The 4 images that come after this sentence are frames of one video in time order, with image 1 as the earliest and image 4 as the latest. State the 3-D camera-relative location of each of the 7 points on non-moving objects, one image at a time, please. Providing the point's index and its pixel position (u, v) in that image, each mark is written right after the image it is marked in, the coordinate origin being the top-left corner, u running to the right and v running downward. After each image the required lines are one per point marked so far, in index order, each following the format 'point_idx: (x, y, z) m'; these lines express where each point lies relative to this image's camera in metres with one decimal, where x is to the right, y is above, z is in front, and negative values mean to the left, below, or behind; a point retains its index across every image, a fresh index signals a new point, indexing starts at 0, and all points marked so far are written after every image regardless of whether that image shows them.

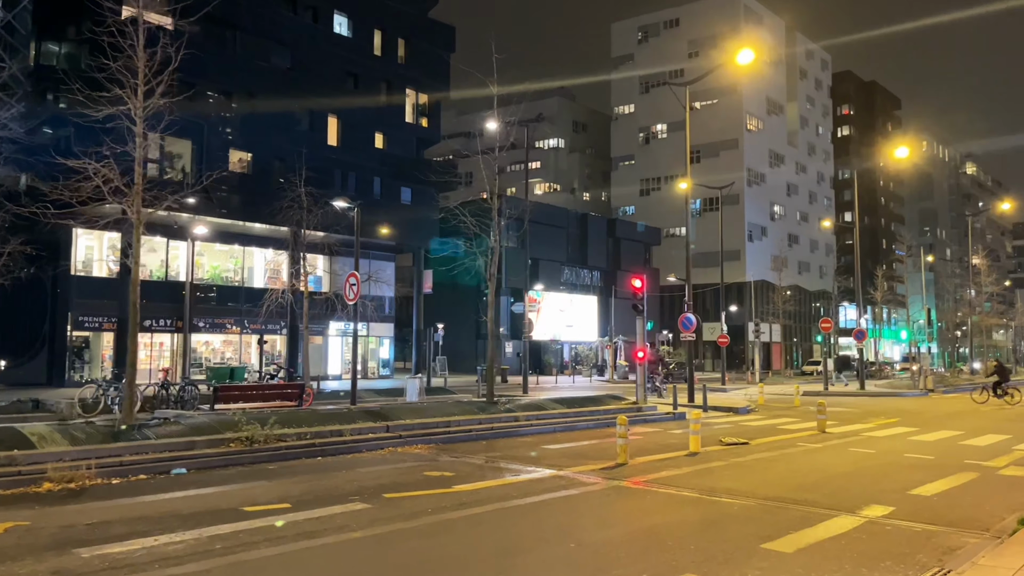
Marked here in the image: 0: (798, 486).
0: (+4.0, -2.8, +10.9) m
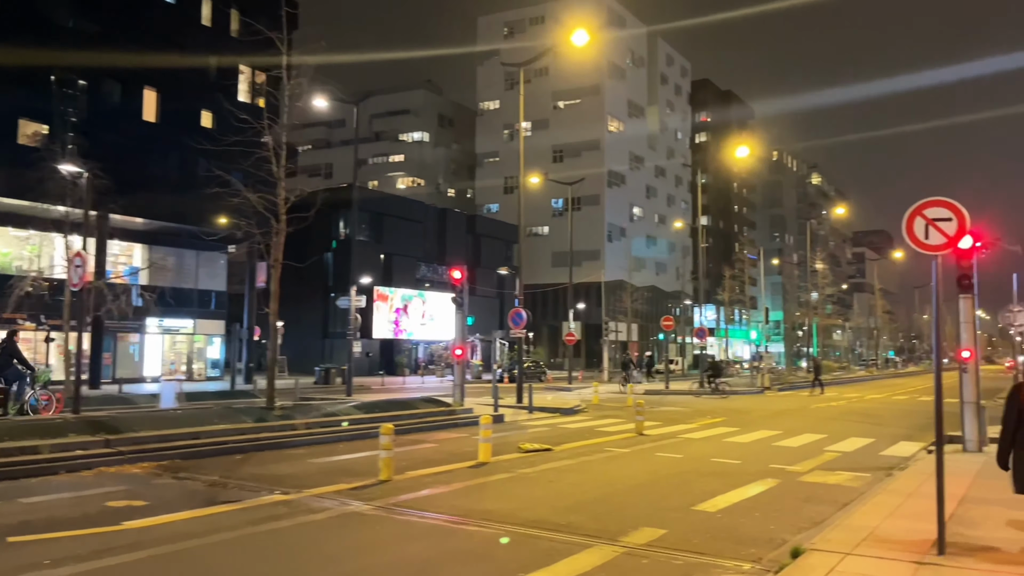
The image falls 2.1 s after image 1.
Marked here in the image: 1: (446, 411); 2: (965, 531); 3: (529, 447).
0: (+0.7, -2.6, +9.3) m
1: (-1.6, -3.0, +18.8) m
2: (+4.3, -2.3, +7.4) m
3: (+0.3, -2.9, +14.3) m
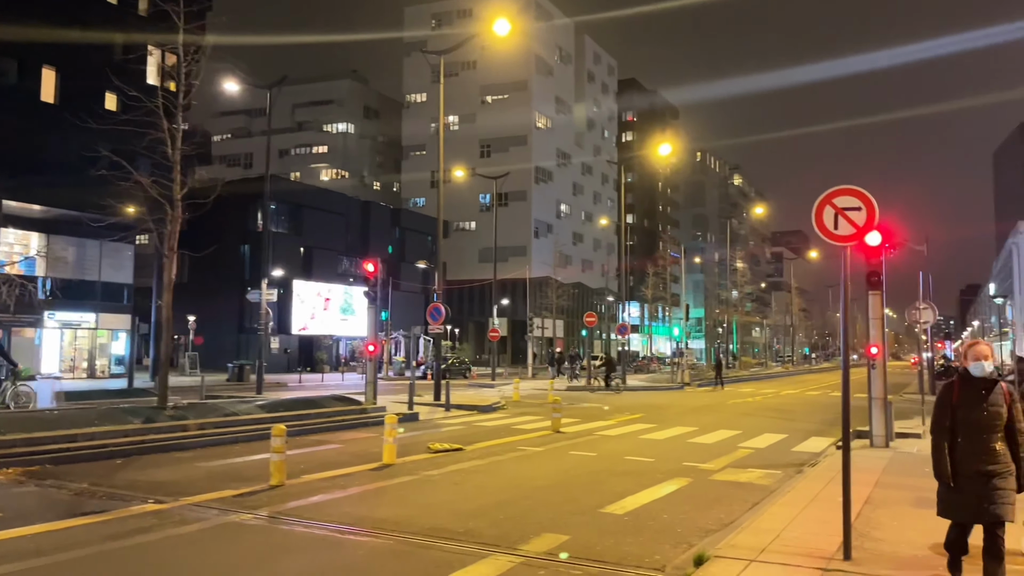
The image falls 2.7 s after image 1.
0: (-0.5, -2.5, +8.7) m
1: (-3.6, -2.8, +18.0) m
2: (+3.3, -2.2, +7.1) m
3: (-1.3, -2.8, +13.7) m
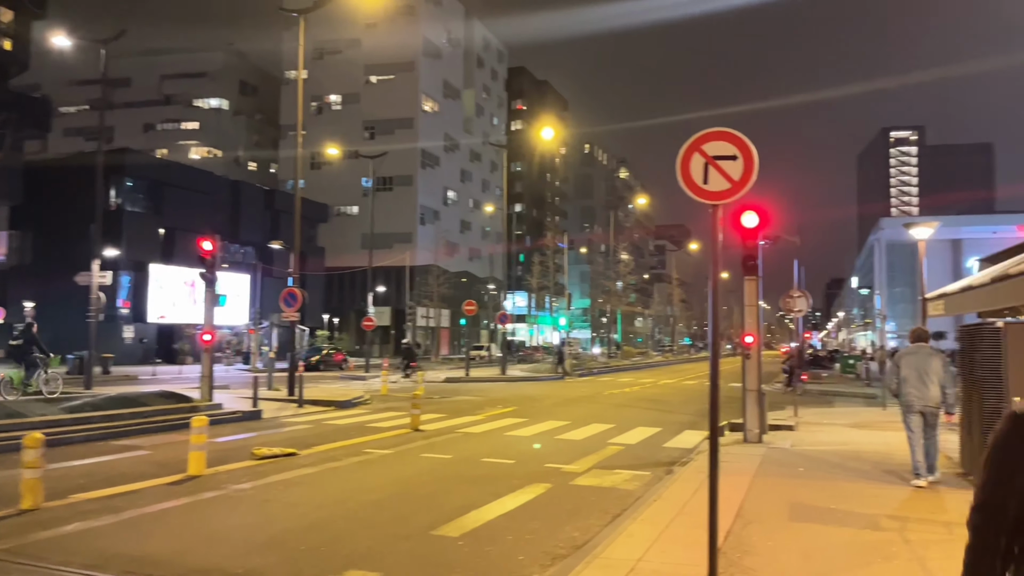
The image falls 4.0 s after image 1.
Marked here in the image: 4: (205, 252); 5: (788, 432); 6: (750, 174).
0: (-2.2, -2.2, +7.0) m
1: (-6.6, -2.4, +15.7) m
2: (+1.8, -2.1, +5.9) m
3: (-3.7, -2.5, +11.8) m
4: (-6.8, +0.8, +17.3) m
5: (+5.4, -2.8, +15.2) m
6: (+1.6, +0.7, +5.2) m
